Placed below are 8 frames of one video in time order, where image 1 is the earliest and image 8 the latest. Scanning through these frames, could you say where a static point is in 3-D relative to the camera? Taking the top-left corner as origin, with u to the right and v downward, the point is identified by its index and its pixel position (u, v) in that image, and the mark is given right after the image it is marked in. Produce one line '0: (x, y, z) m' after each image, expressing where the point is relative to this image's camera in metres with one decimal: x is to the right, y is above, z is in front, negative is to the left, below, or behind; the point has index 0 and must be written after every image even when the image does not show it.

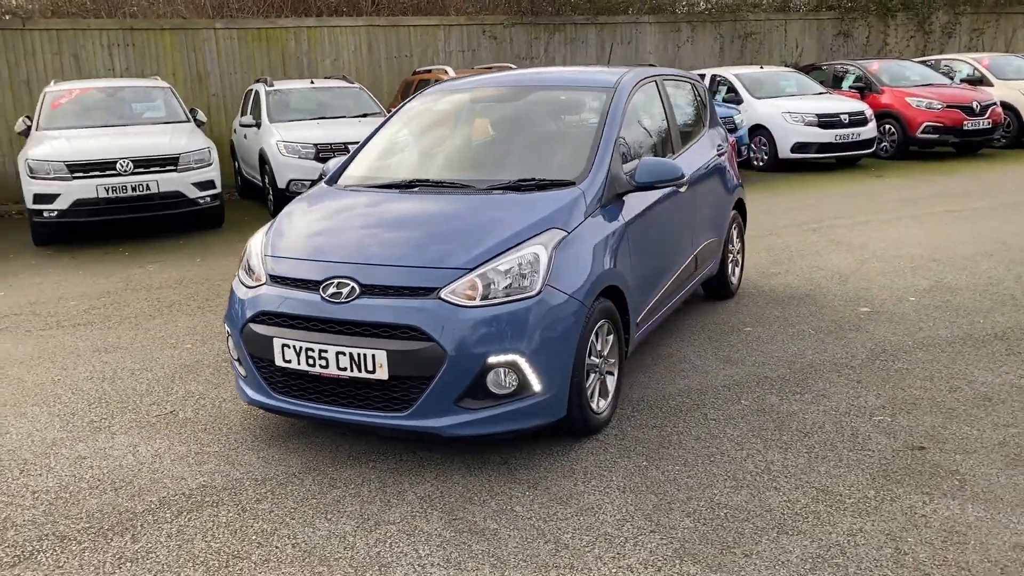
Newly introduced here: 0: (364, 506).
0: (-0.6, -0.8, +3.2) m
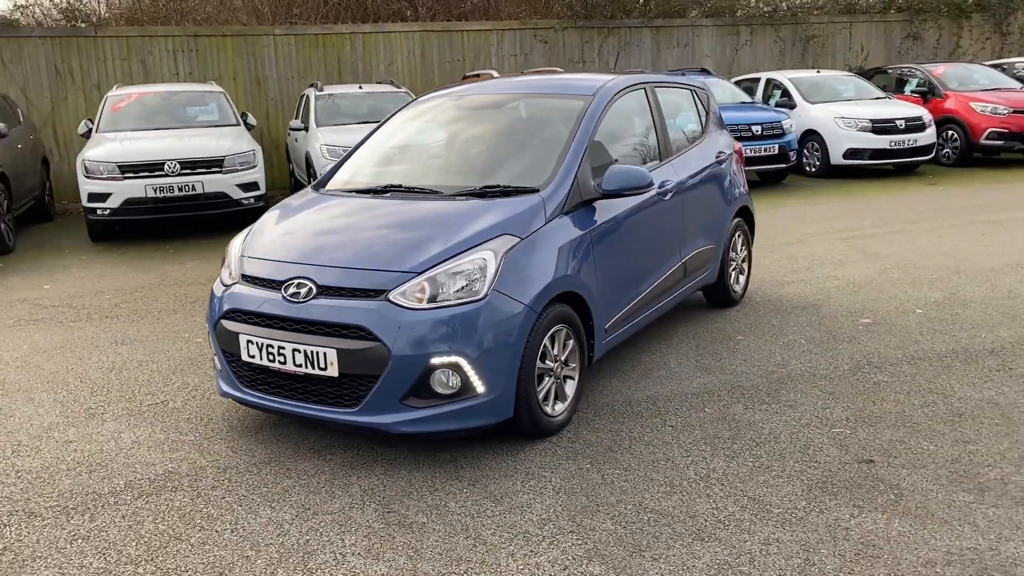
0: (-0.8, -0.8, +3.3) m
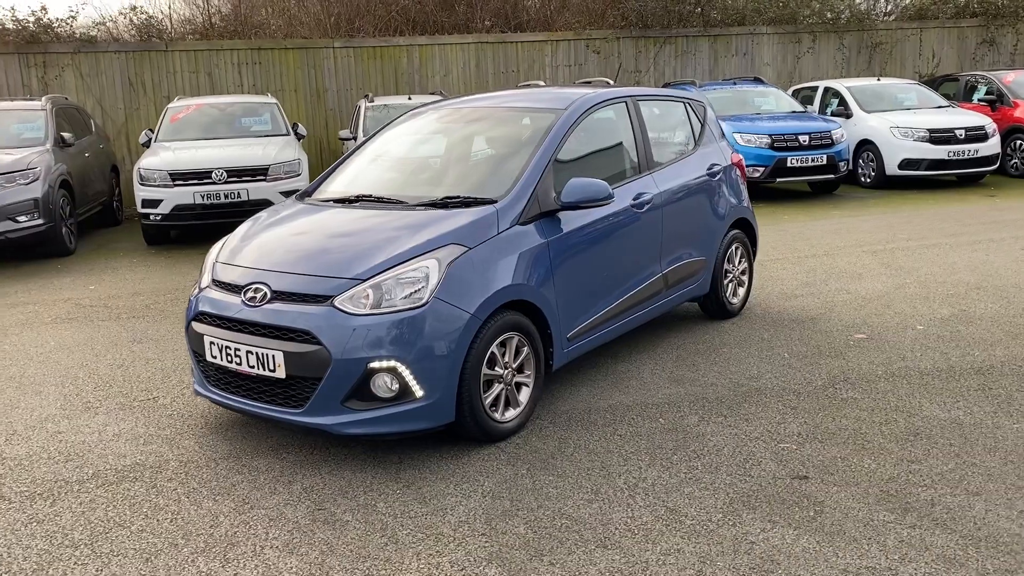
0: (-1.1, -0.8, +3.5) m
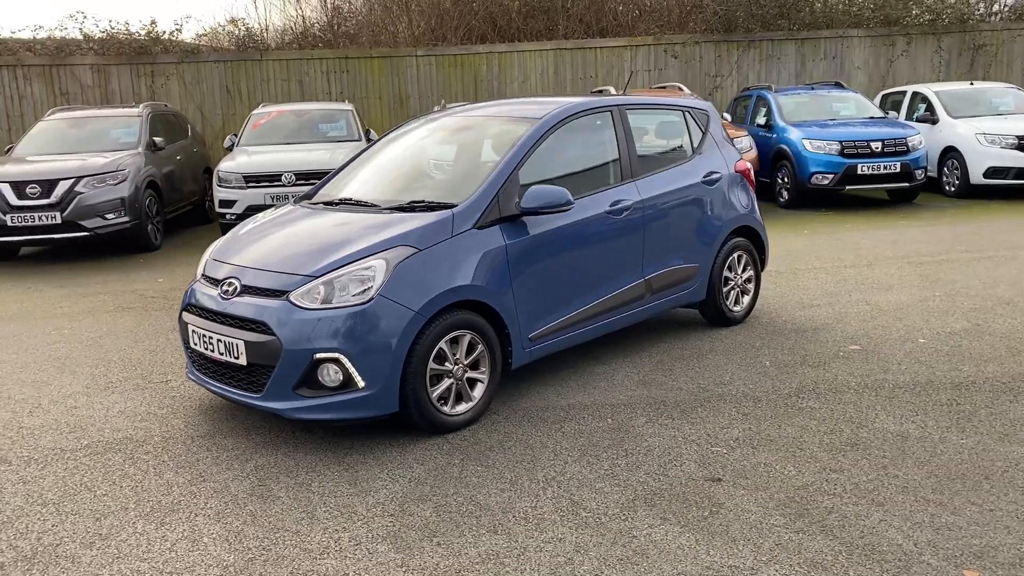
0: (-1.3, -0.8, +3.9) m
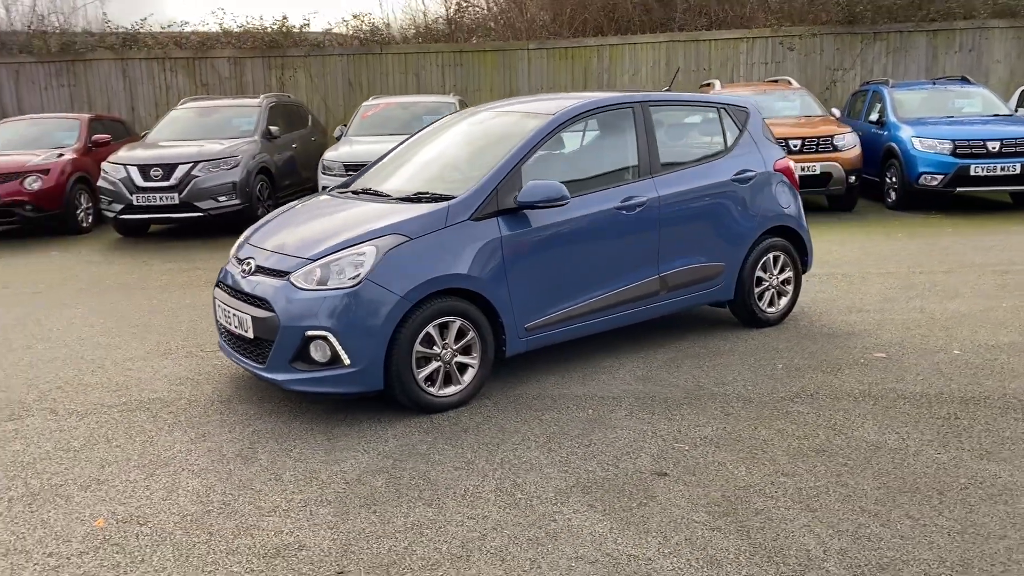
0: (-1.4, -0.7, +4.3) m
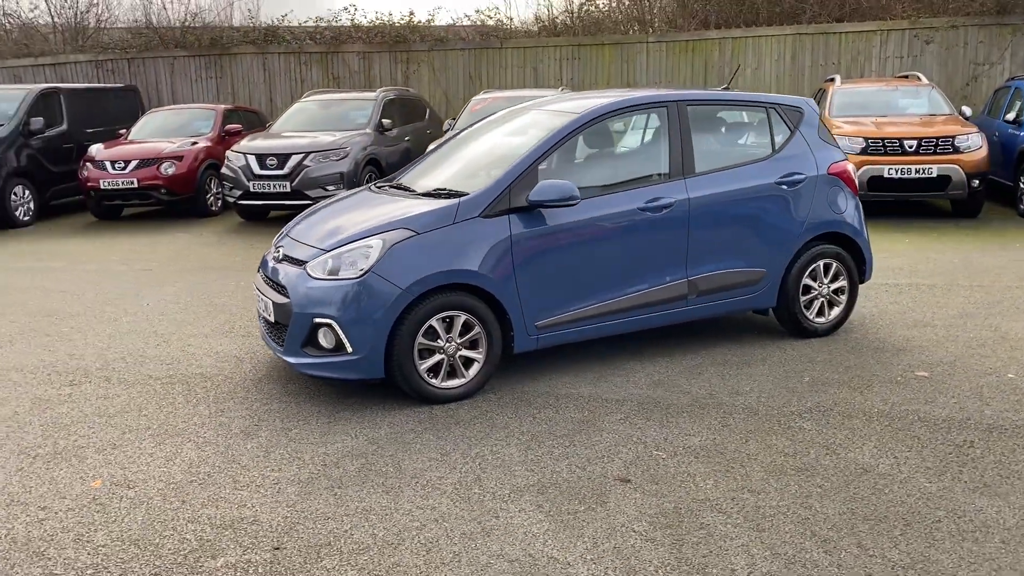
0: (-1.4, -0.6, +4.5) m
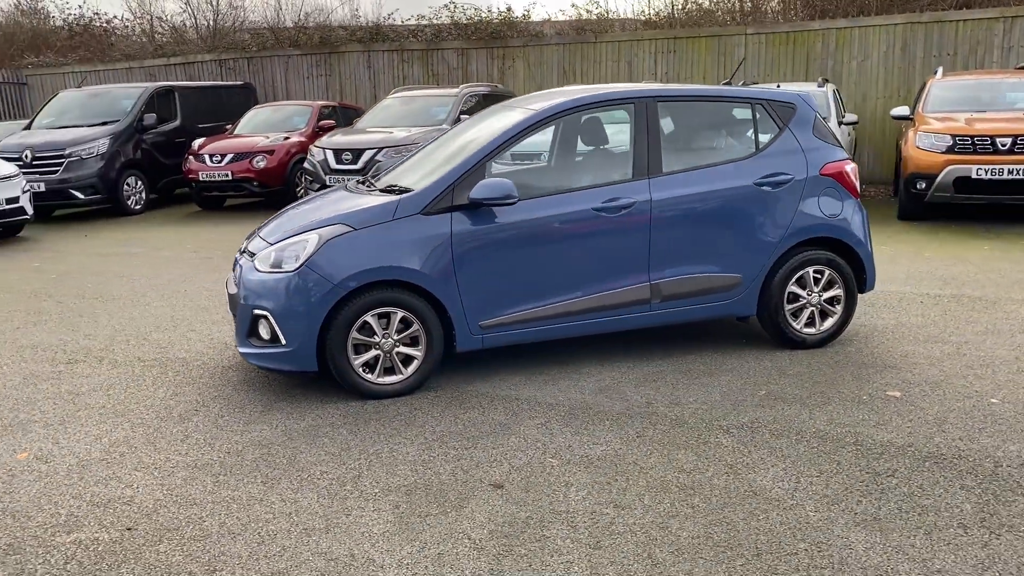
0: (-1.7, -0.6, +4.8) m
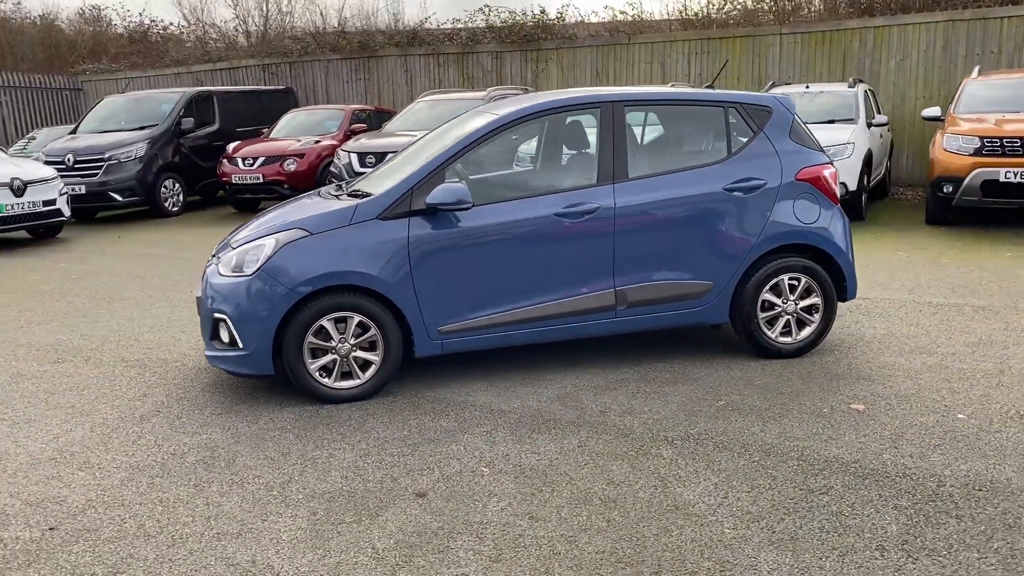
0: (-1.9, -0.6, +4.9) m
